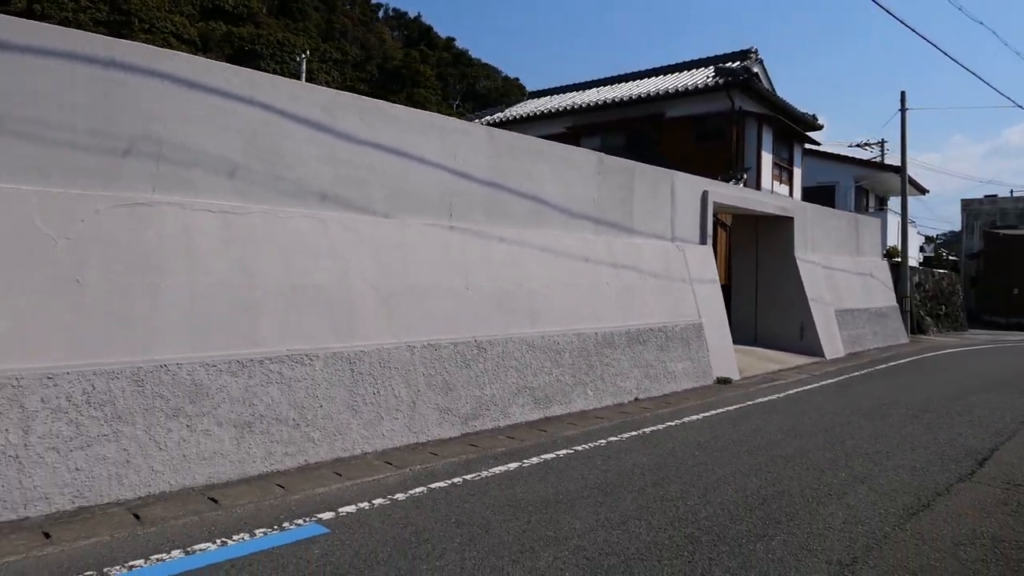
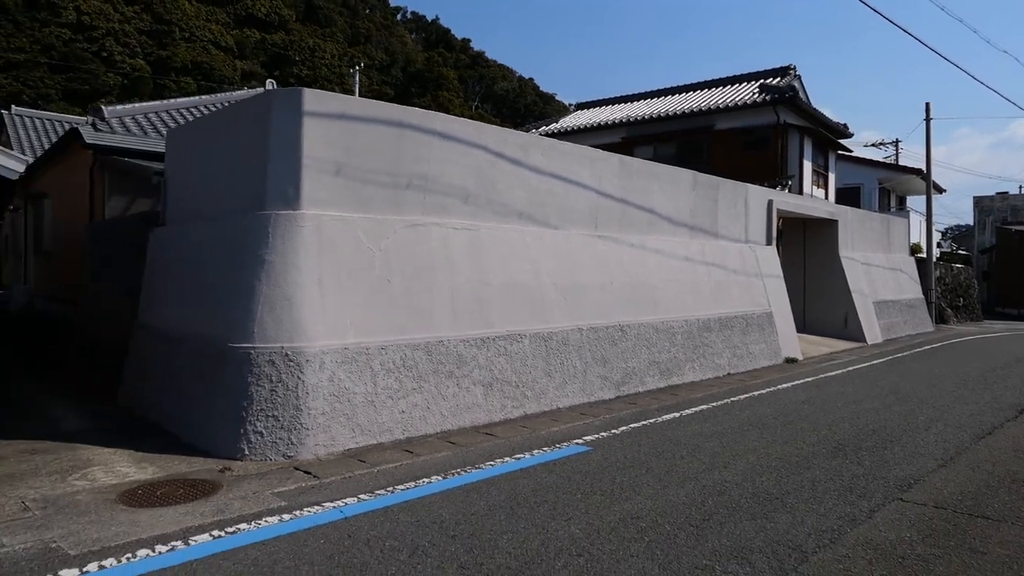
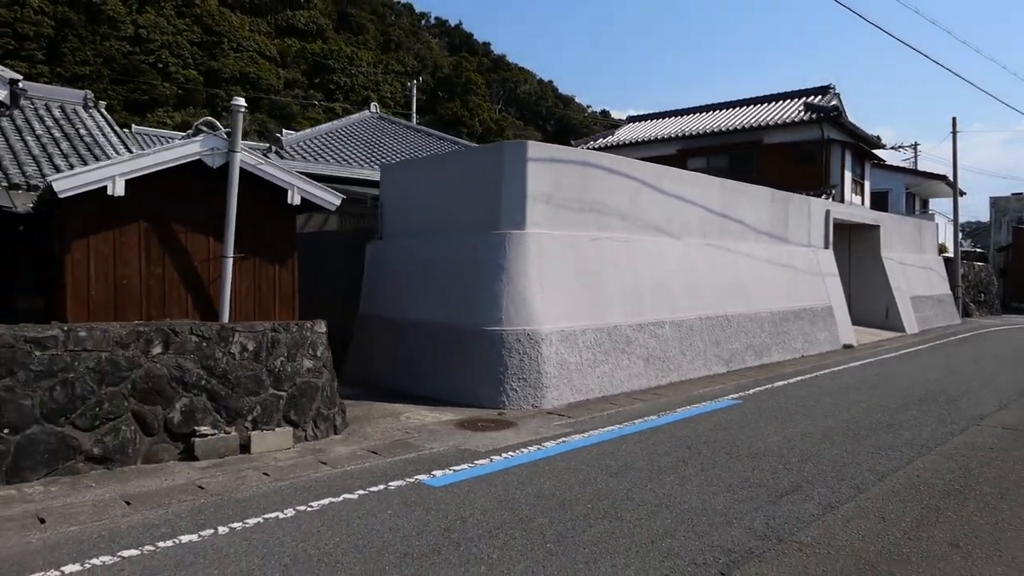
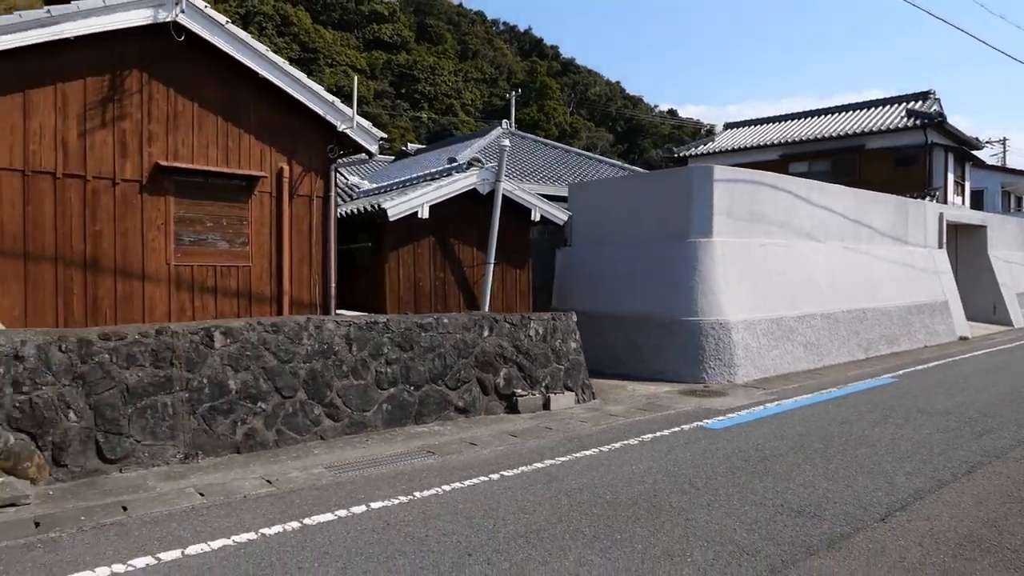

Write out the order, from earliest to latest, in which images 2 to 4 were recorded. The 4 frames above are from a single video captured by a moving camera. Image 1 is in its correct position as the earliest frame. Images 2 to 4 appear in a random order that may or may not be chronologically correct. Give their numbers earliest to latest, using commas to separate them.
2, 3, 4
